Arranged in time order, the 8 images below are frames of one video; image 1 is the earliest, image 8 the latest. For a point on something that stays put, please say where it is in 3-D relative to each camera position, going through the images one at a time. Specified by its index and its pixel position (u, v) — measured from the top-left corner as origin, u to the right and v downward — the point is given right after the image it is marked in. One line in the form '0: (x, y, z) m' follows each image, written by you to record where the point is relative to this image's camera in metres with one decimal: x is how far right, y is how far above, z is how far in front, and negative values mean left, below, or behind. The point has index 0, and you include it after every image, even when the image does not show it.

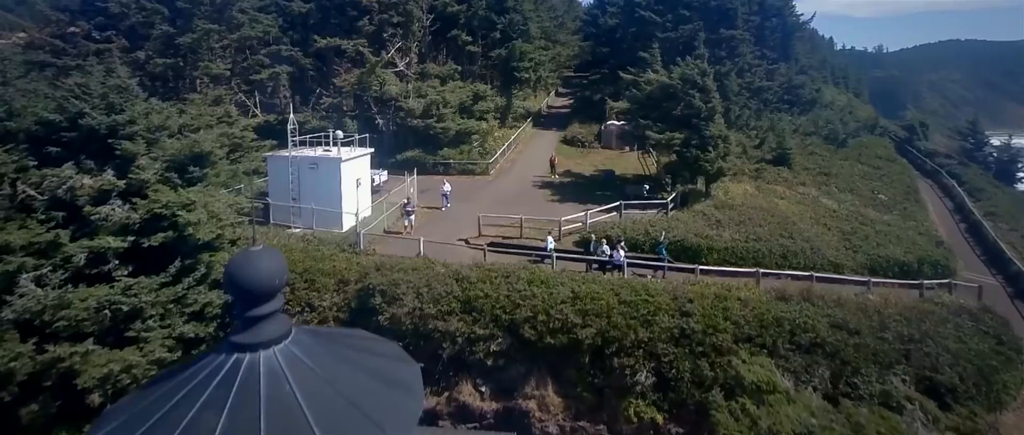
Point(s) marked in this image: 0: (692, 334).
0: (+4.6, -2.9, +18.6) m
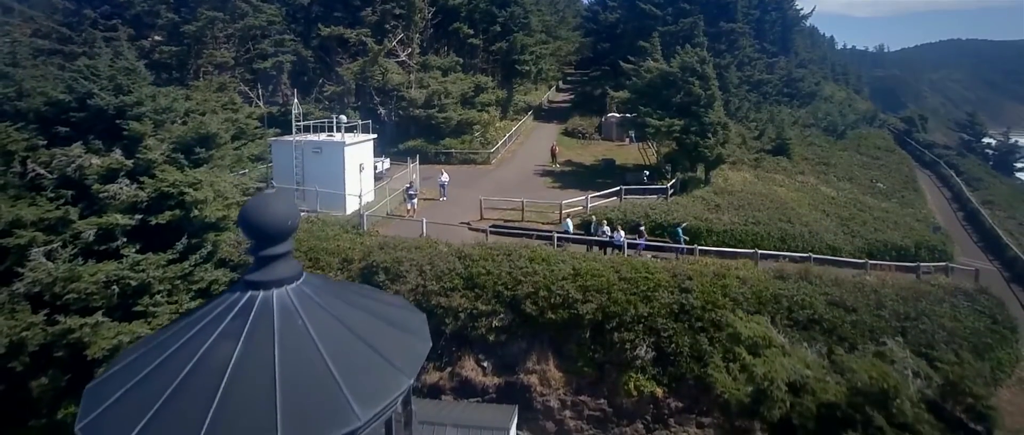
0: (+4.7, -2.4, +18.9) m
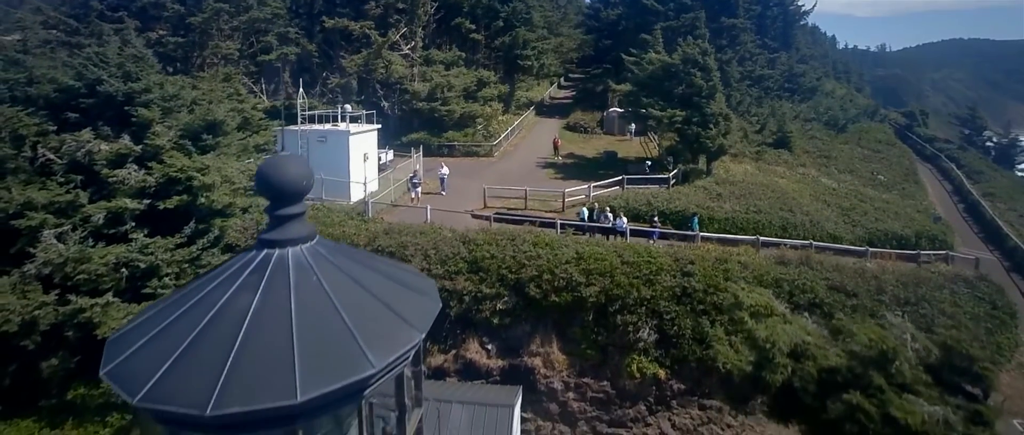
0: (+4.8, -1.9, +19.1) m
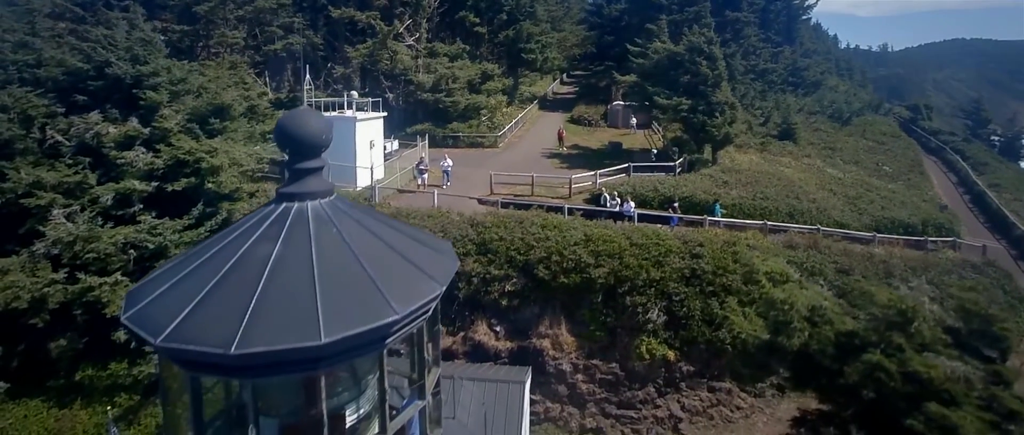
0: (+5.0, -1.5, +19.1) m
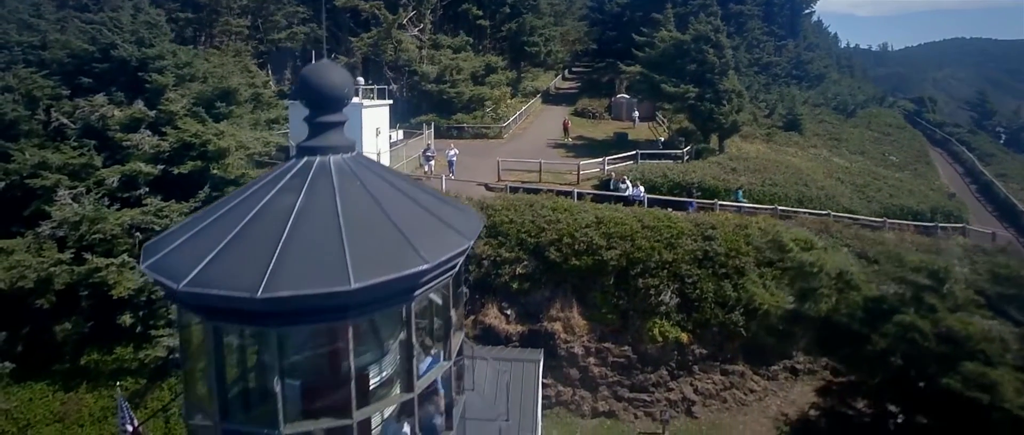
0: (+5.3, -1.0, +18.9) m
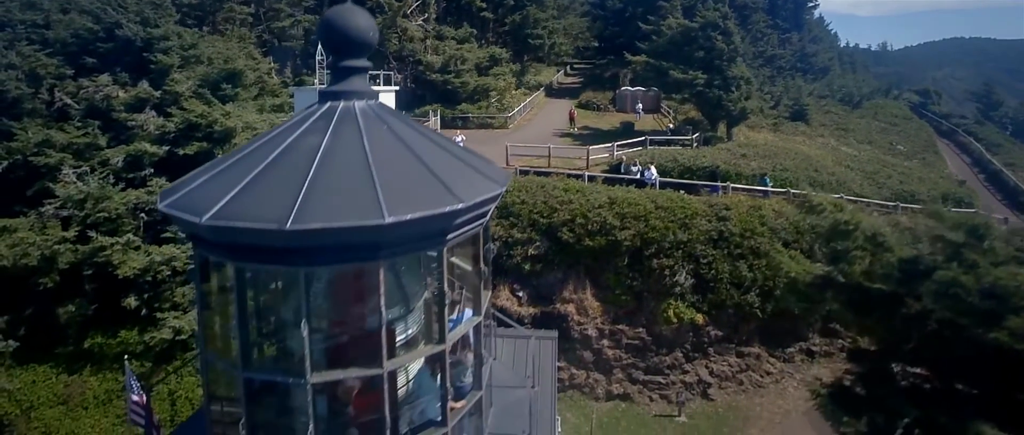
0: (+5.6, -0.5, +18.6) m
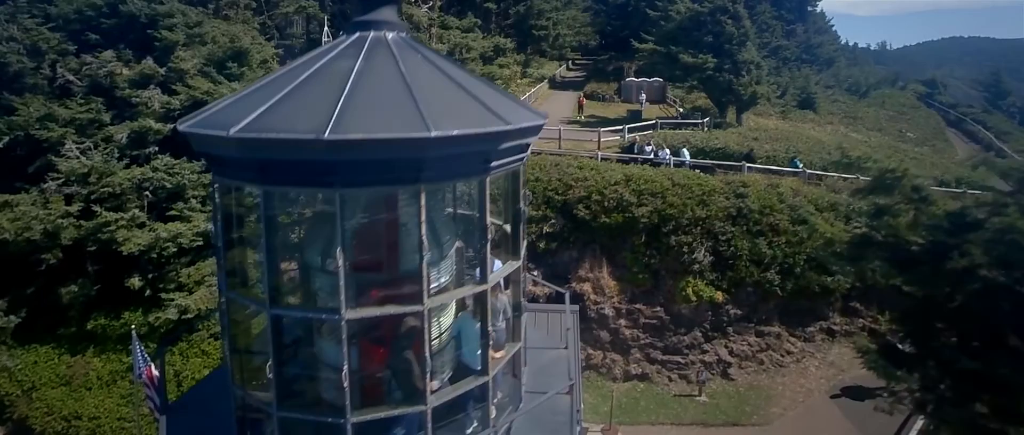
0: (+5.9, +0.1, +18.2) m
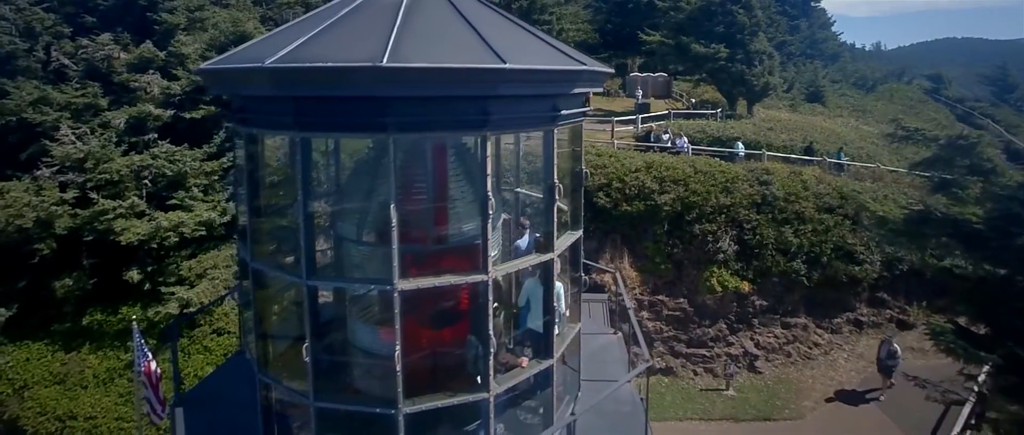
0: (+6.3, +0.4, +17.6) m
